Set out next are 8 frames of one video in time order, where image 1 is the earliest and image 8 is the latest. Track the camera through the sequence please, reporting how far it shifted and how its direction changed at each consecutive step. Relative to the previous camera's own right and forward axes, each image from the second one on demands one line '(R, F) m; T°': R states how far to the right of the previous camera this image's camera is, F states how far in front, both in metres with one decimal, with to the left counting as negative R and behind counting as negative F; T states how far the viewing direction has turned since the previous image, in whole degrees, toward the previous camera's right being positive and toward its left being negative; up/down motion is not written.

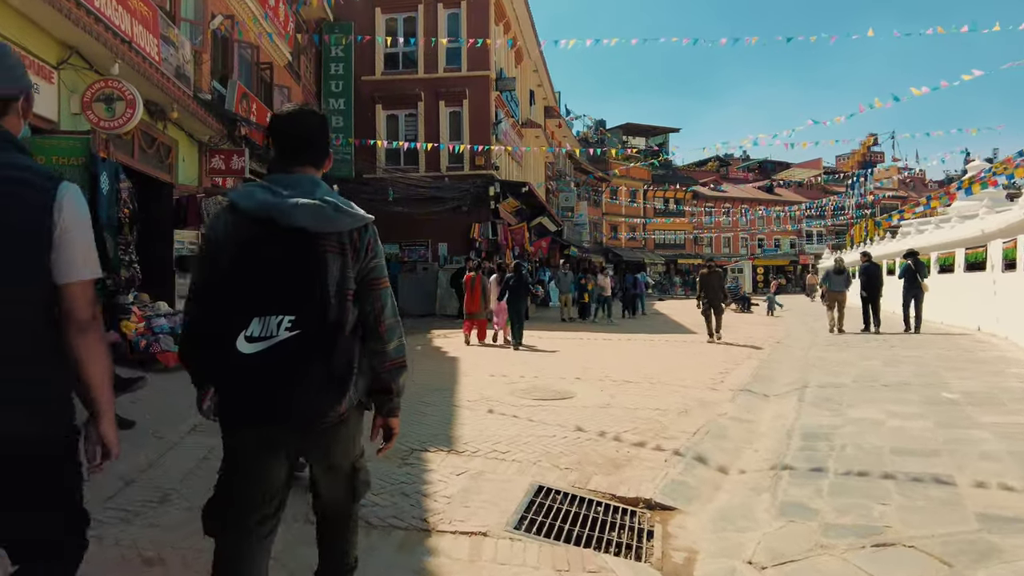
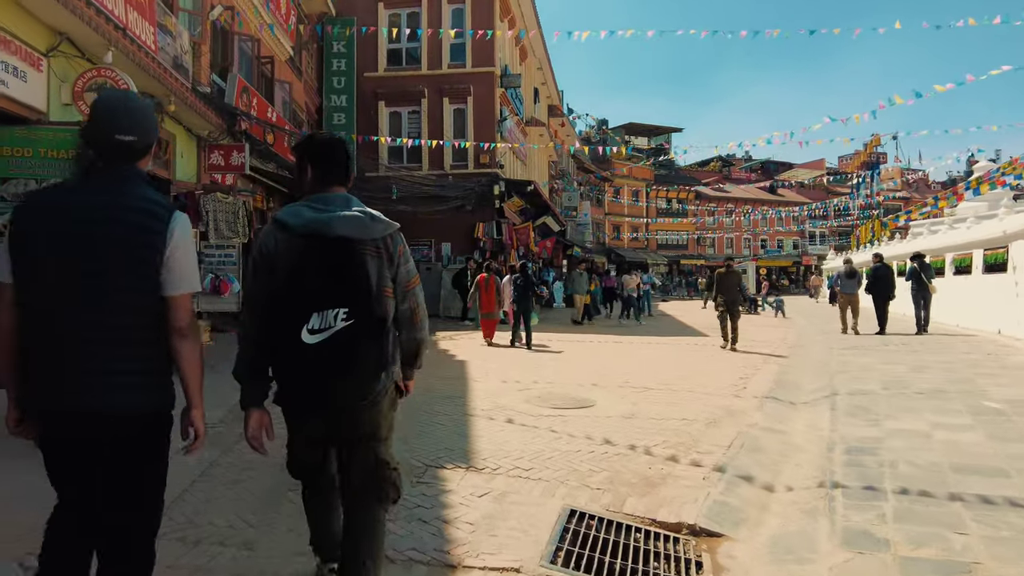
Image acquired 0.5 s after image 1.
(-0.2, +0.4) m; 0°
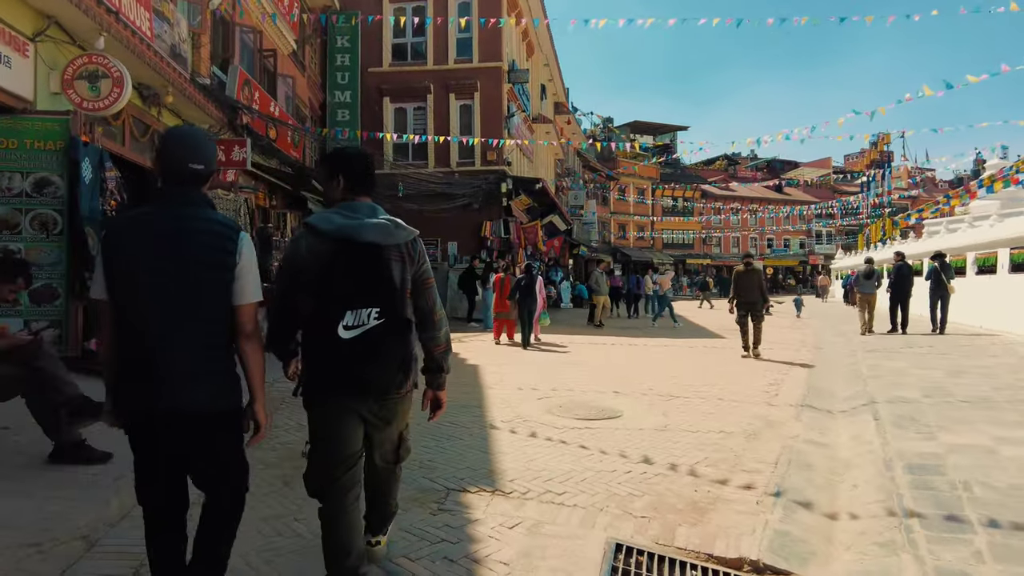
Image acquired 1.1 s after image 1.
(-0.2, +0.4) m; 0°
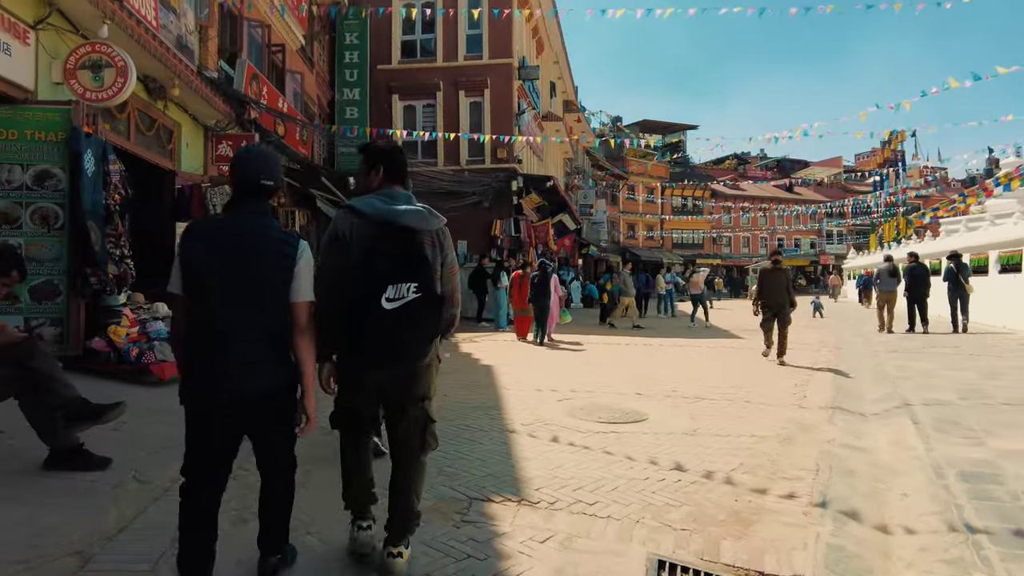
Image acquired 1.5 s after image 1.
(-0.1, +0.3) m; -1°
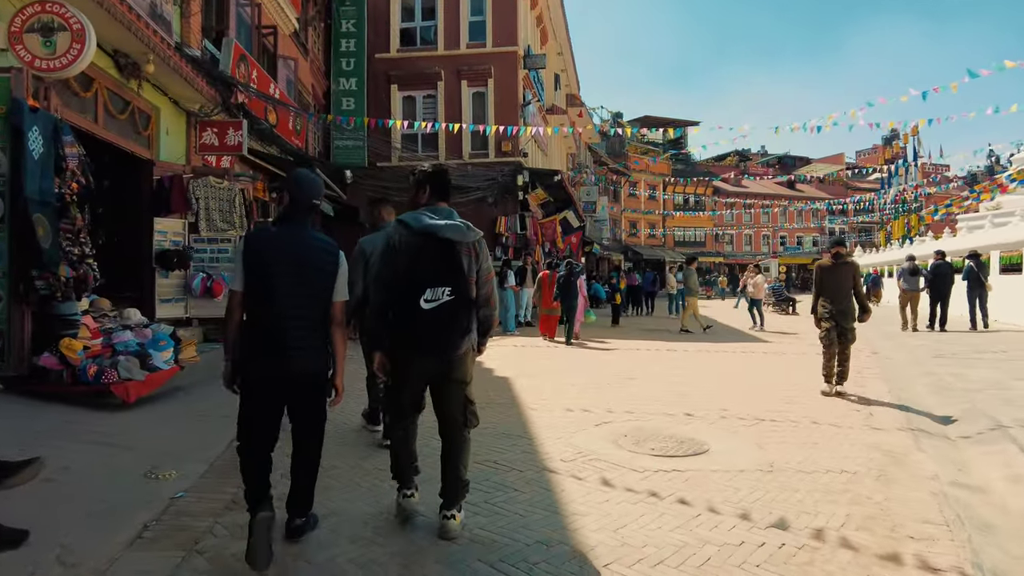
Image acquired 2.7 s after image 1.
(-0.3, +0.9) m; 0°
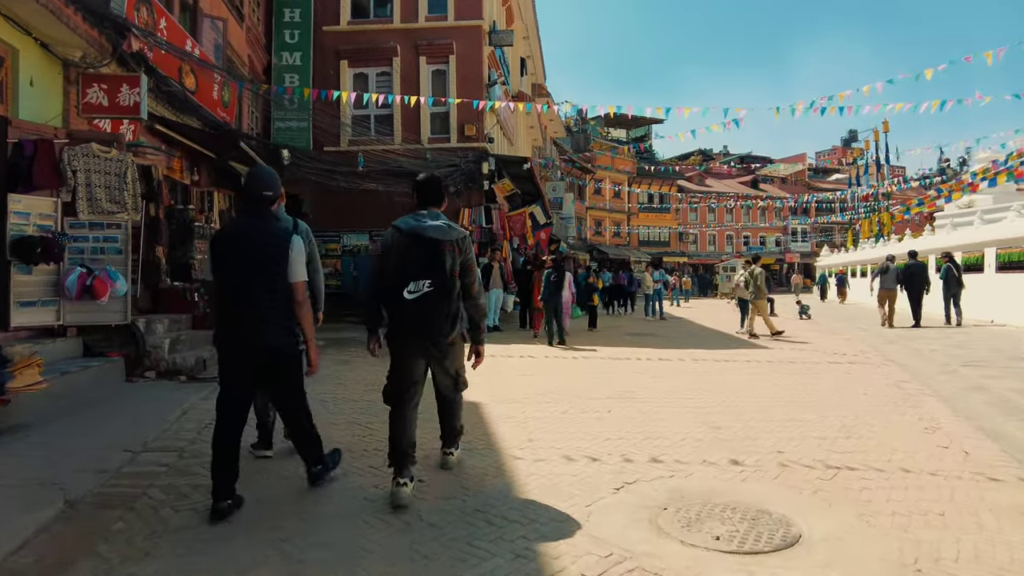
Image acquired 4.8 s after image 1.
(-0.1, +1.7) m; +3°
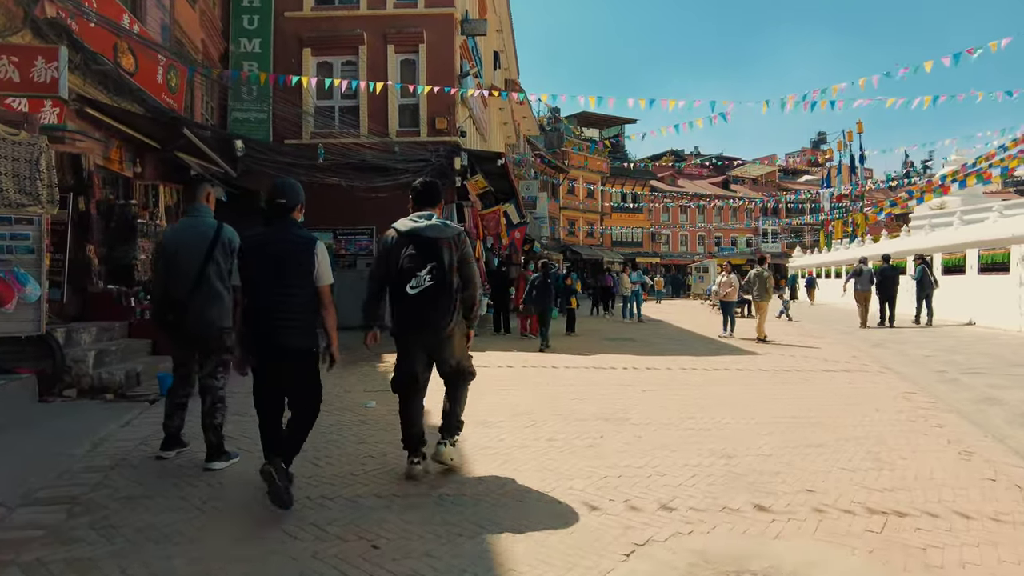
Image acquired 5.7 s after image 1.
(0.0, +0.8) m; +2°
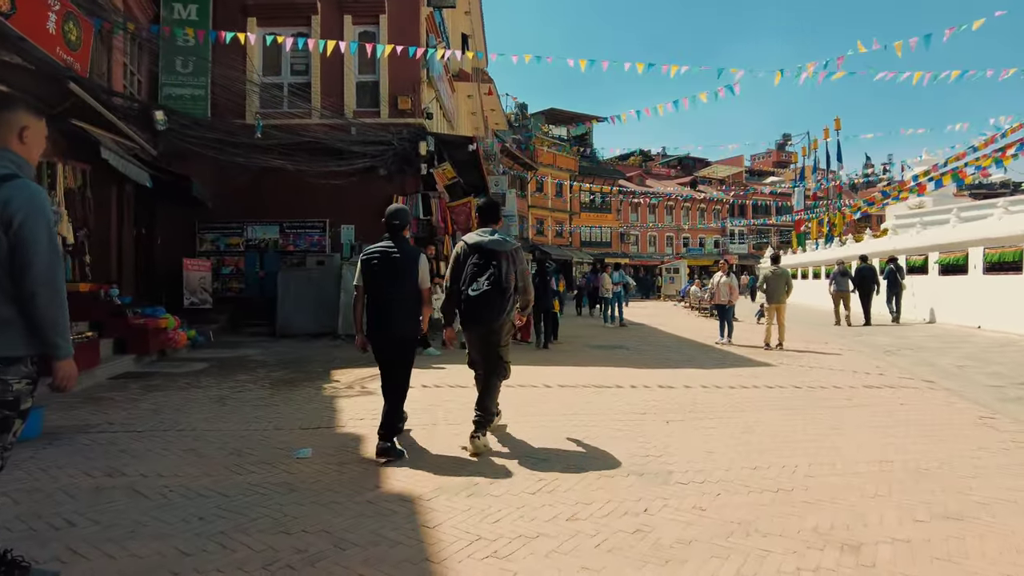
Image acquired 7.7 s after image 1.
(-0.2, +1.7) m; +3°
